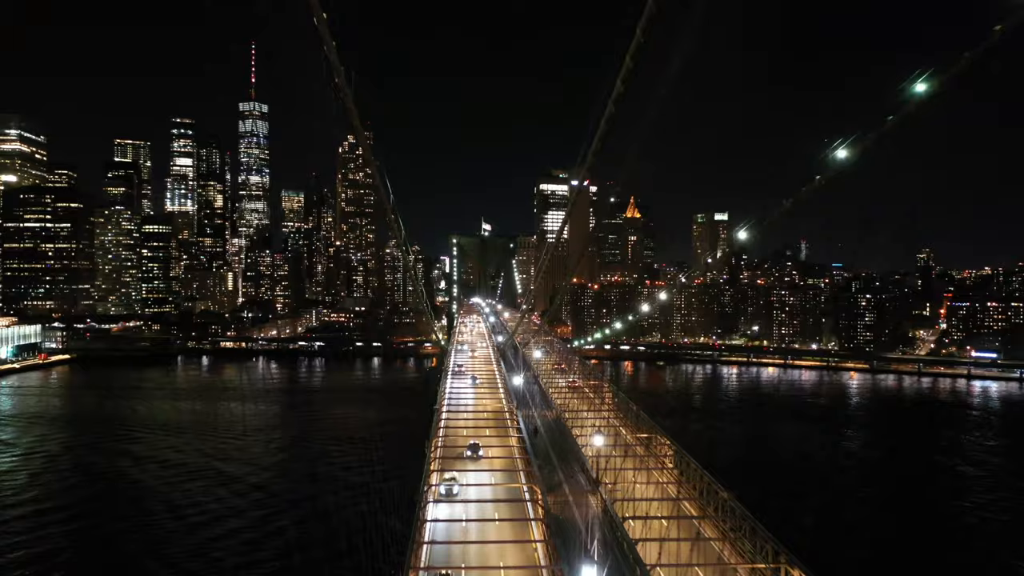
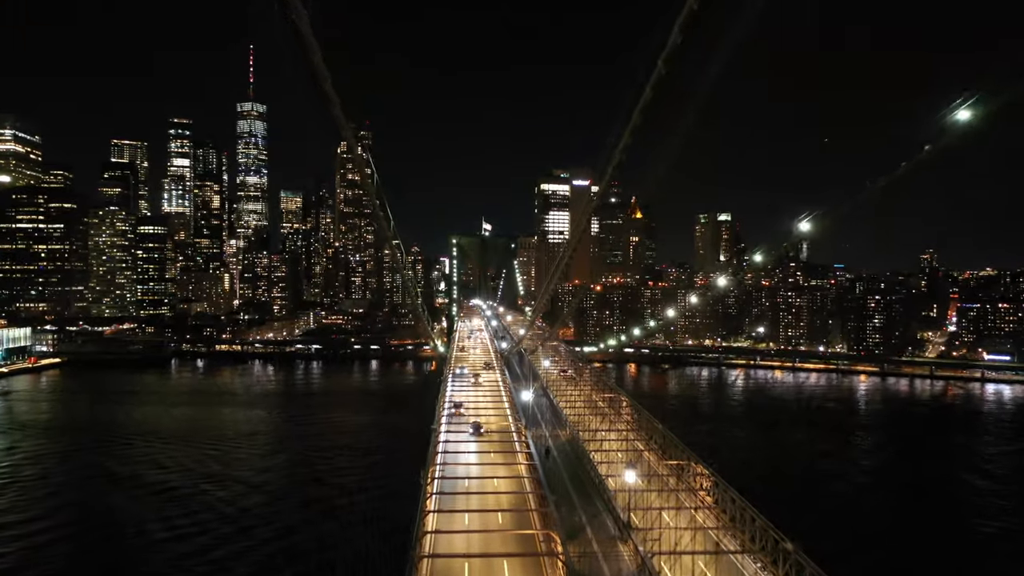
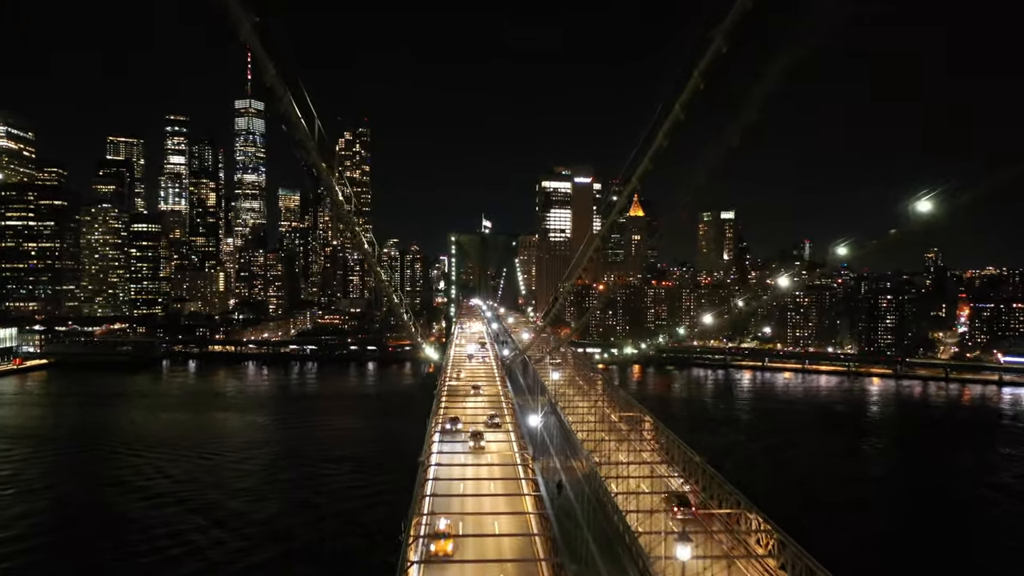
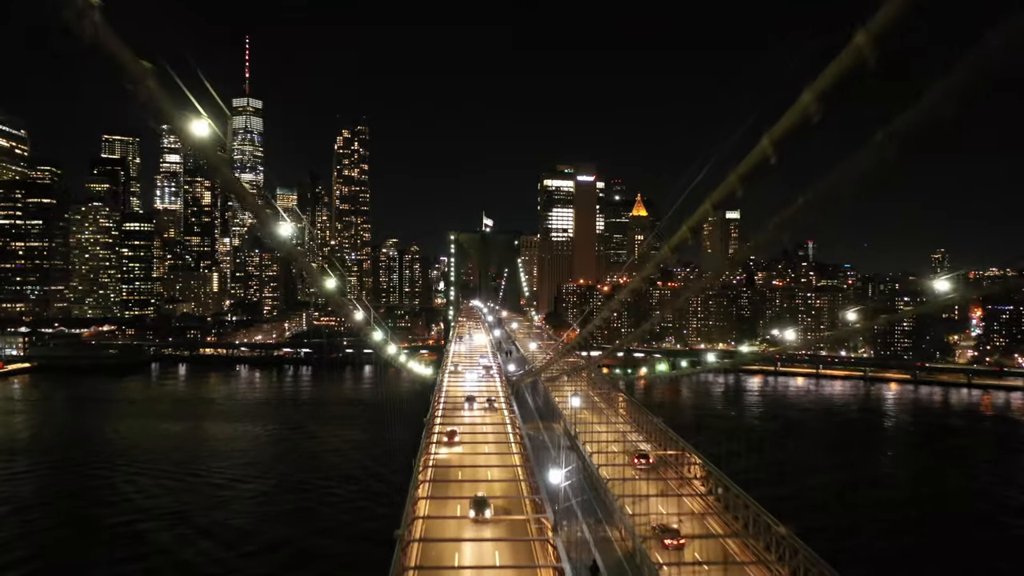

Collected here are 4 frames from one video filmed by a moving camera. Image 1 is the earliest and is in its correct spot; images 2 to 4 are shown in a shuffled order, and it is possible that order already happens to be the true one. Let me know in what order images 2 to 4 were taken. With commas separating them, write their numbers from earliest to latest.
2, 3, 4
